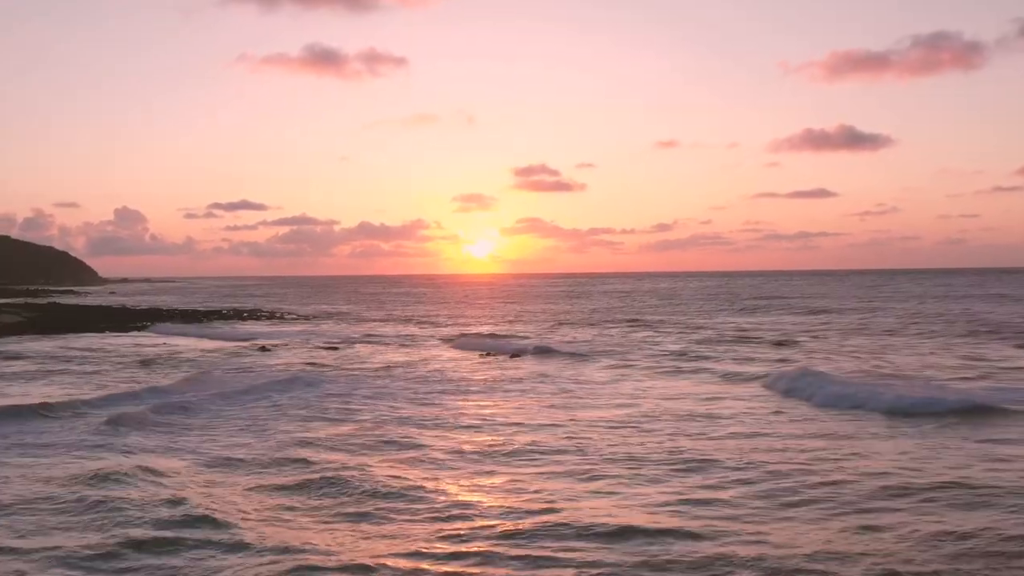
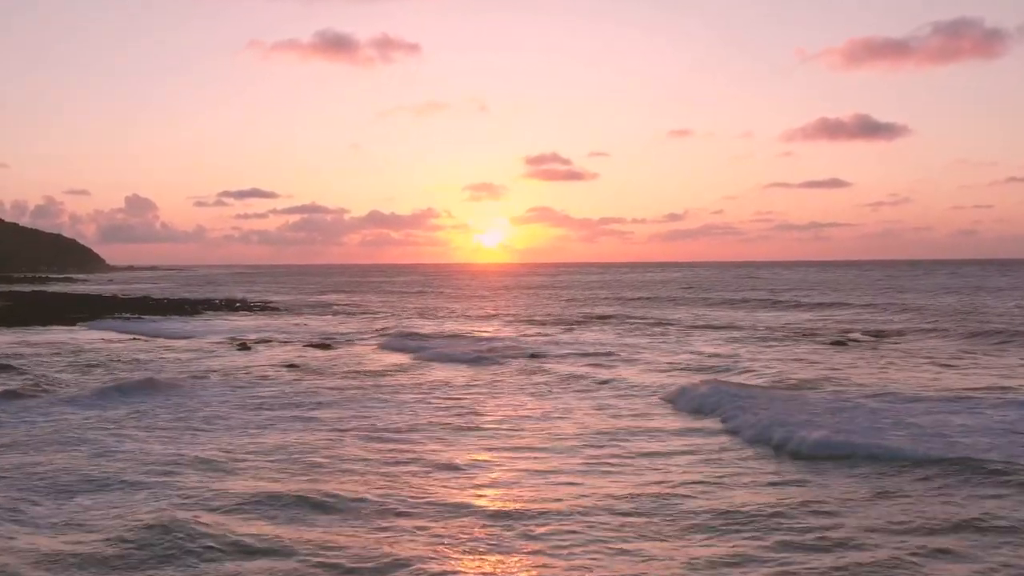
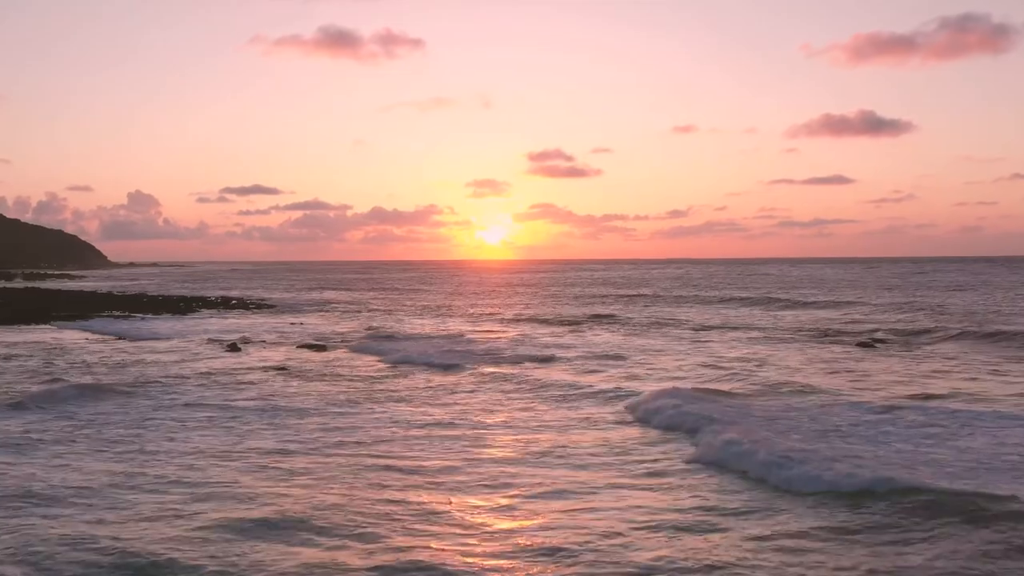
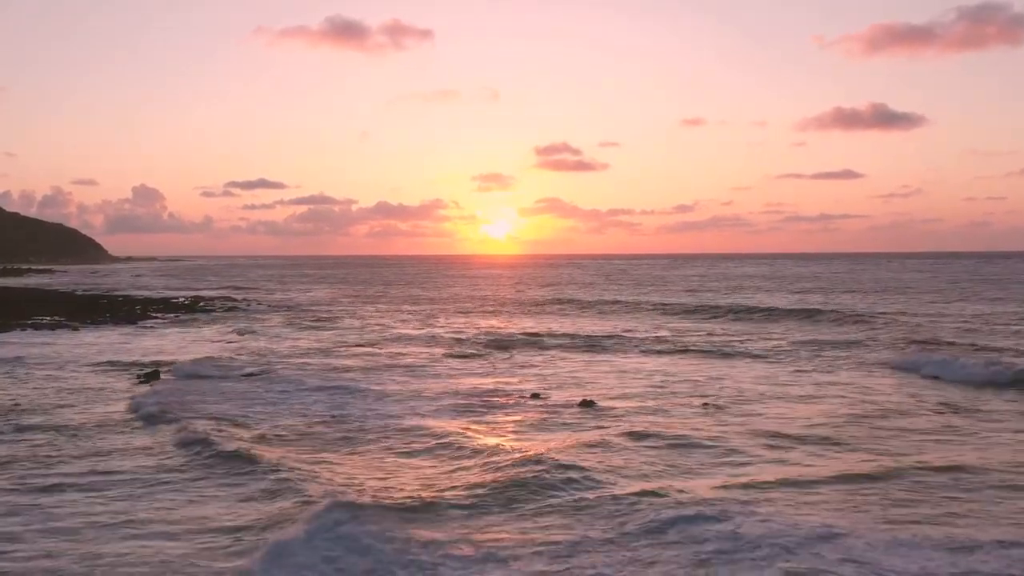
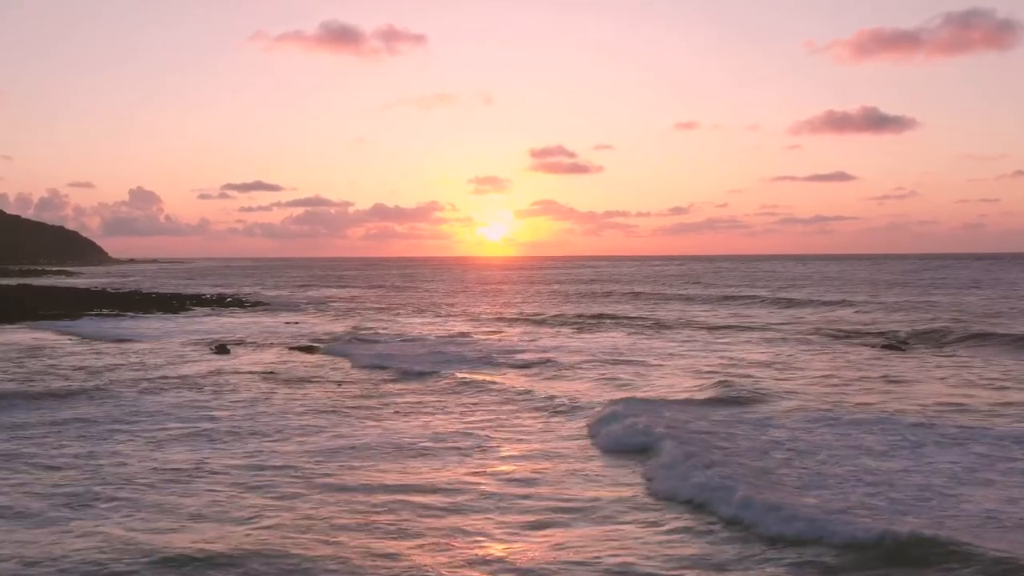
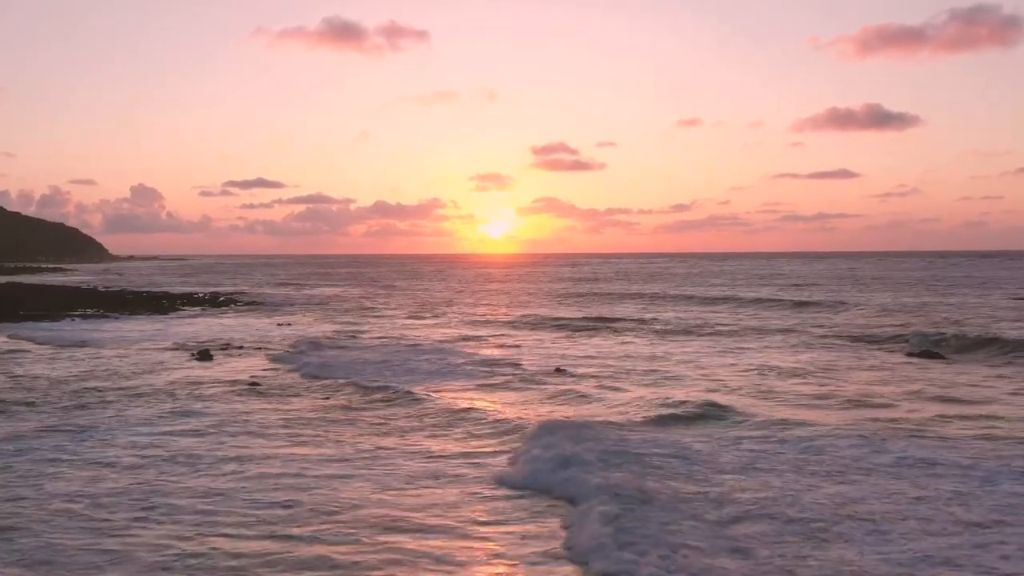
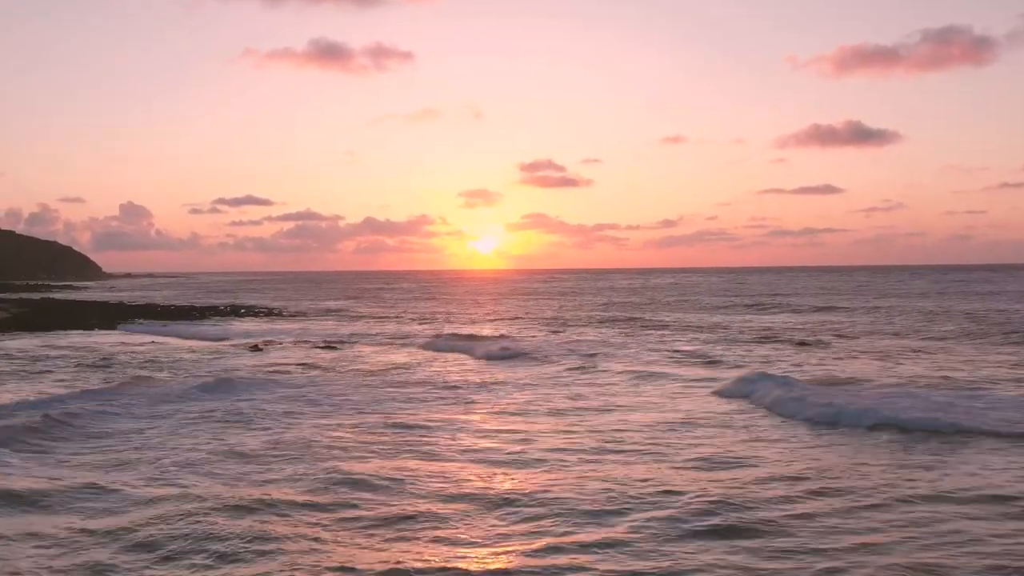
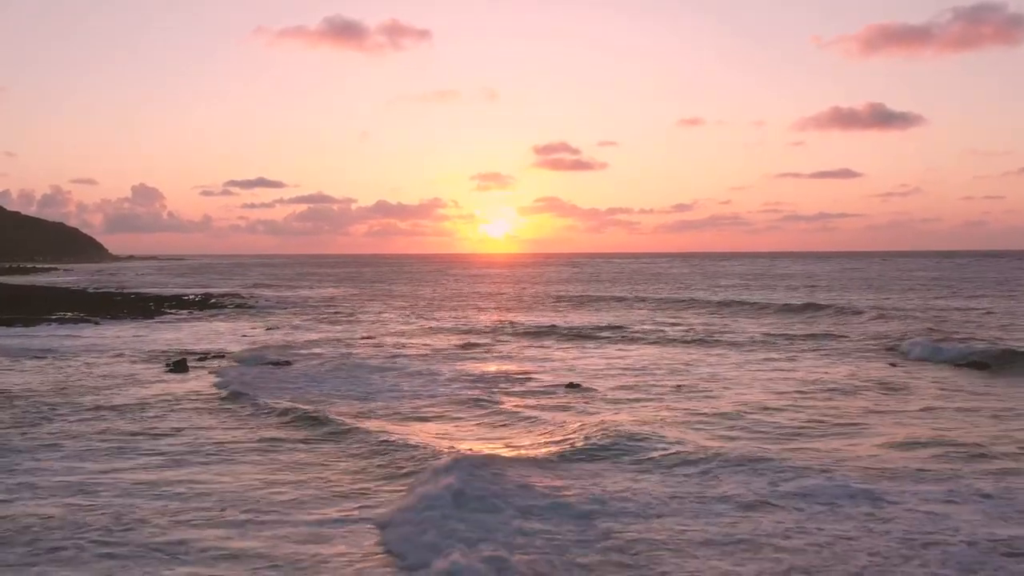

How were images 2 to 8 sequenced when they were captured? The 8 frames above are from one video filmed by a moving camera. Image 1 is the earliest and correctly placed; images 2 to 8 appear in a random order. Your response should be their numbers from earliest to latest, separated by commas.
7, 2, 3, 5, 6, 8, 4
